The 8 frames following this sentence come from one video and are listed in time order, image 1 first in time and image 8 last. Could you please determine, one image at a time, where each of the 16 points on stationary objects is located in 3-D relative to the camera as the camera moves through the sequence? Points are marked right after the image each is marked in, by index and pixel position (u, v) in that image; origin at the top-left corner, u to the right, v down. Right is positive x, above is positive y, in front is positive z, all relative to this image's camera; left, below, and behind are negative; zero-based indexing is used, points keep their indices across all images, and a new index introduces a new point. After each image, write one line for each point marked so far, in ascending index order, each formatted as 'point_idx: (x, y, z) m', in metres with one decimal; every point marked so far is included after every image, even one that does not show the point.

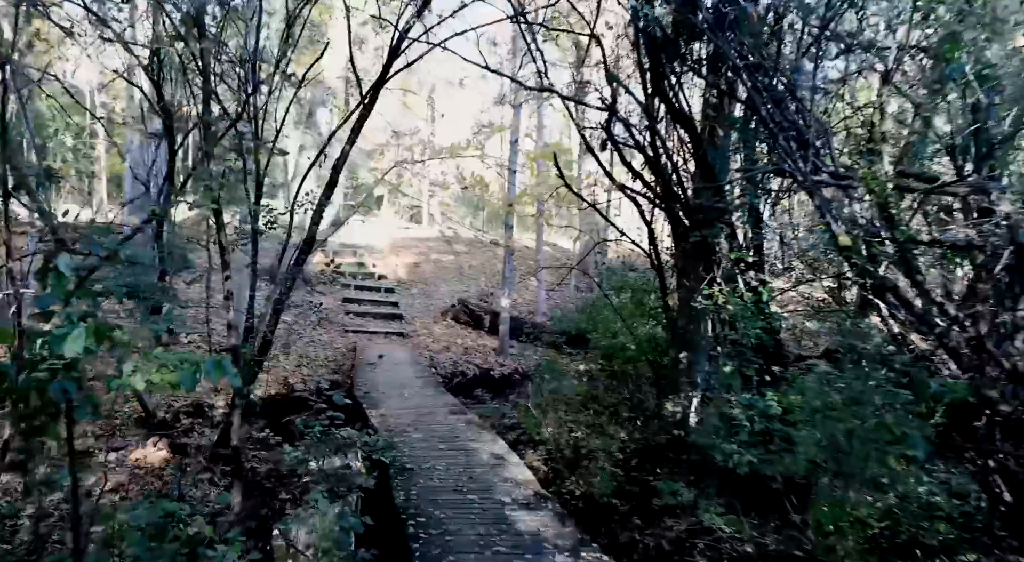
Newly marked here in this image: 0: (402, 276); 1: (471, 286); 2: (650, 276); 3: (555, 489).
0: (-2.2, +0.1, +12.6) m
1: (-0.8, -0.1, +12.7) m
2: (+1.7, +0.1, +7.7) m
3: (+0.4, -1.8, +5.6) m
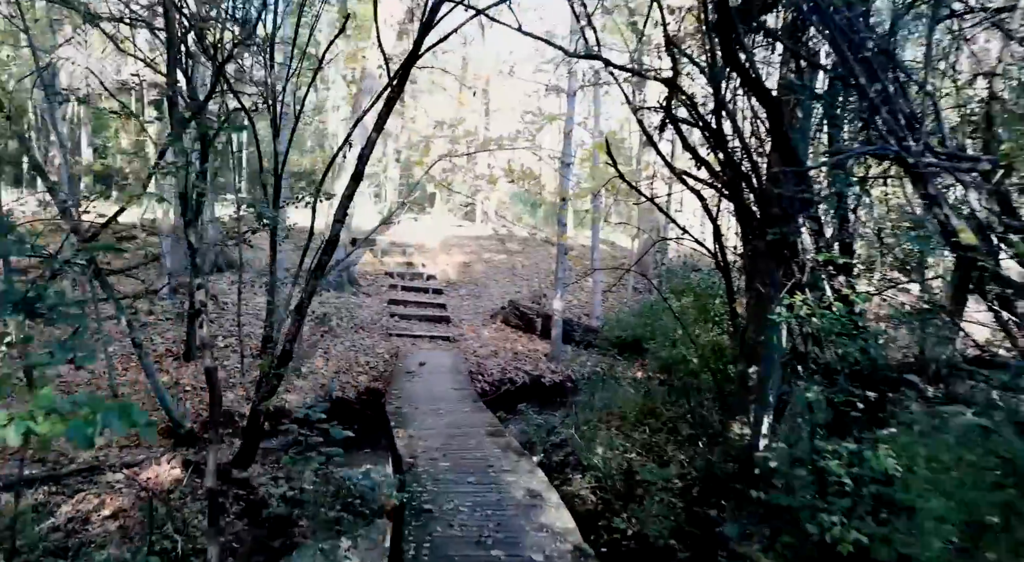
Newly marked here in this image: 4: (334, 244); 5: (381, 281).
0: (-1.1, +0.1, +12.2) m
1: (+0.2, -0.1, +12.2) m
2: (+2.2, 0.0, +6.9) m
3: (+0.7, -1.9, +5.0) m
4: (-1.1, +0.2, +4.0) m
5: (-2.3, 0.0, +11.1) m
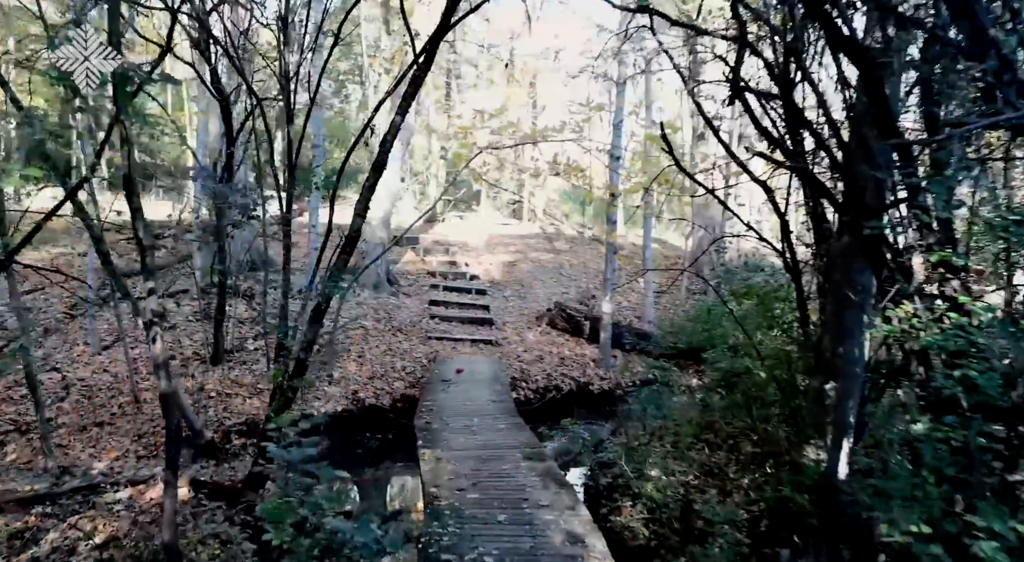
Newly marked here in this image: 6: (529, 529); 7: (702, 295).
0: (-0.3, +0.1, +11.8) m
1: (+1.0, -0.1, +11.6) m
2: (+2.6, 0.0, +6.3) m
3: (+1.0, -1.9, +4.5) m
4: (-0.9, +0.2, +3.6) m
5: (-1.5, 0.0, +10.7) m
6: (+0.1, -1.2, +3.2) m
7: (+2.4, -0.2, +8.2) m
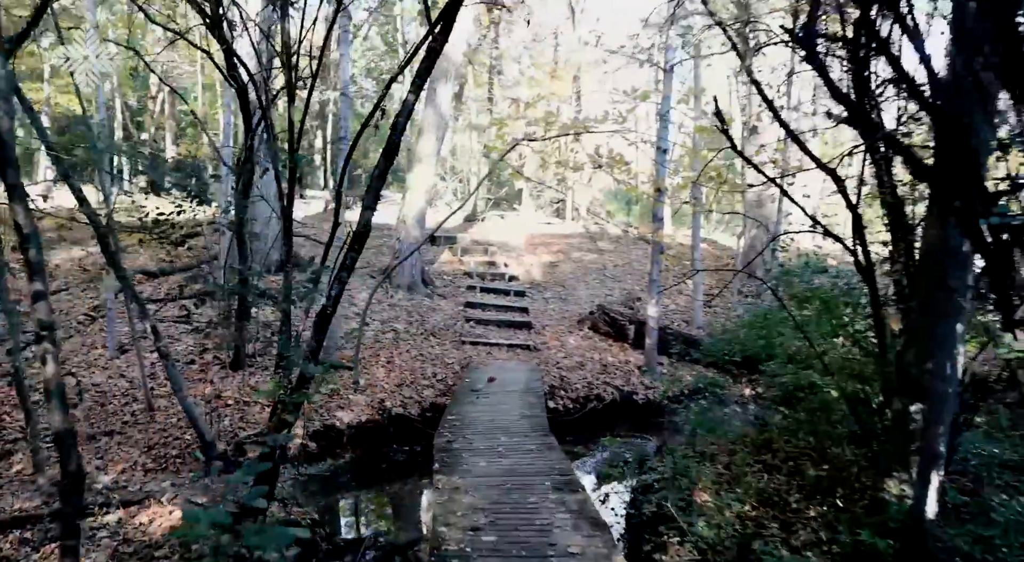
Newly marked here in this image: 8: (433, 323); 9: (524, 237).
0: (+0.4, +0.1, +11.3) m
1: (+1.8, -0.1, +11.1) m
2: (+3.0, 0.0, +5.6) m
3: (+1.2, -1.9, +3.9) m
4: (-0.8, +0.2, +3.2) m
5: (-0.8, 0.0, +10.3) m
6: (+0.2, -1.2, +2.7) m
7: (+2.9, -0.2, +7.5) m
8: (-1.0, -0.5, +8.1) m
9: (+0.3, +1.0, +13.7) m
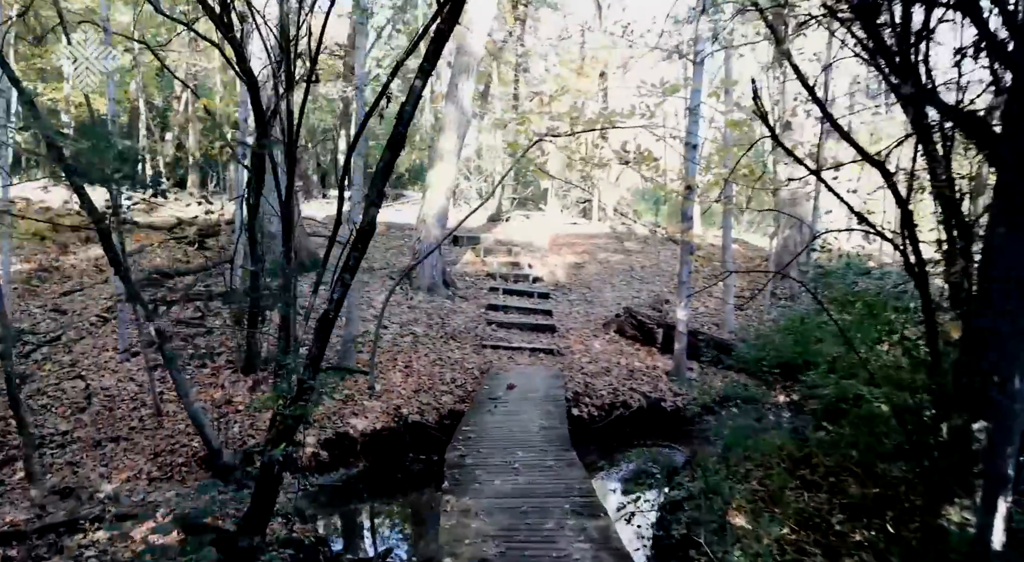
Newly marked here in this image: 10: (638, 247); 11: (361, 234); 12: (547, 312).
0: (+0.8, +0.1, +11.0) m
1: (+2.2, -0.1, +10.7) m
2: (+3.1, 0.0, +5.2) m
3: (+1.3, -1.9, +3.6) m
4: (-0.7, +0.2, +2.9) m
5: (-0.5, 0.0, +10.1) m
6: (+0.2, -1.2, +2.5) m
7: (+3.1, -0.2, +7.1) m
8: (-0.7, -0.5, +7.8) m
9: (+0.8, +0.9, +13.5) m
10: (+2.6, +0.7, +13.3) m
11: (-0.7, +0.2, +2.9) m
12: (+0.5, -0.4, +9.0) m
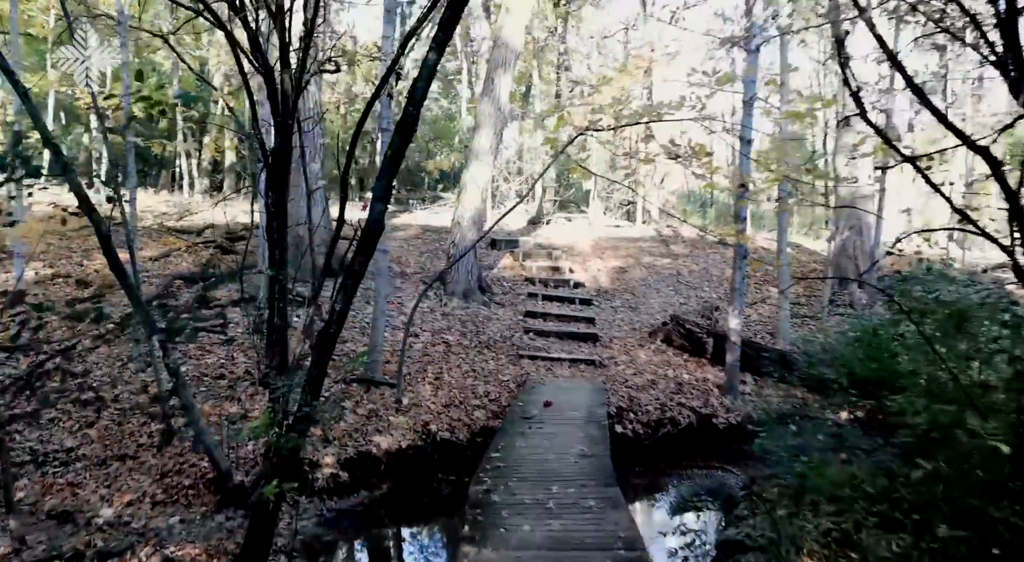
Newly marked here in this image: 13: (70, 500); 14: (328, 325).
0: (+1.5, 0.0, +10.4) m
1: (+2.8, -0.2, +10.1) m
2: (+3.4, -0.1, +4.5) m
3: (+1.5, -2.0, +3.0) m
4: (-0.6, +0.2, +2.5) m
5: (+0.1, -0.1, +9.6) m
6: (+0.3, -1.3, +2.0) m
7: (+3.5, -0.3, +6.4) m
8: (-0.3, -0.6, +7.4) m
9: (+1.6, +0.8, +12.9) m
10: (+3.4, +0.6, +12.6) m
11: (-0.6, +0.2, +2.5) m
12: (+1.0, -0.5, +8.4) m
13: (-2.7, -1.3, +3.8) m
14: (-0.7, -0.2, +2.5) m
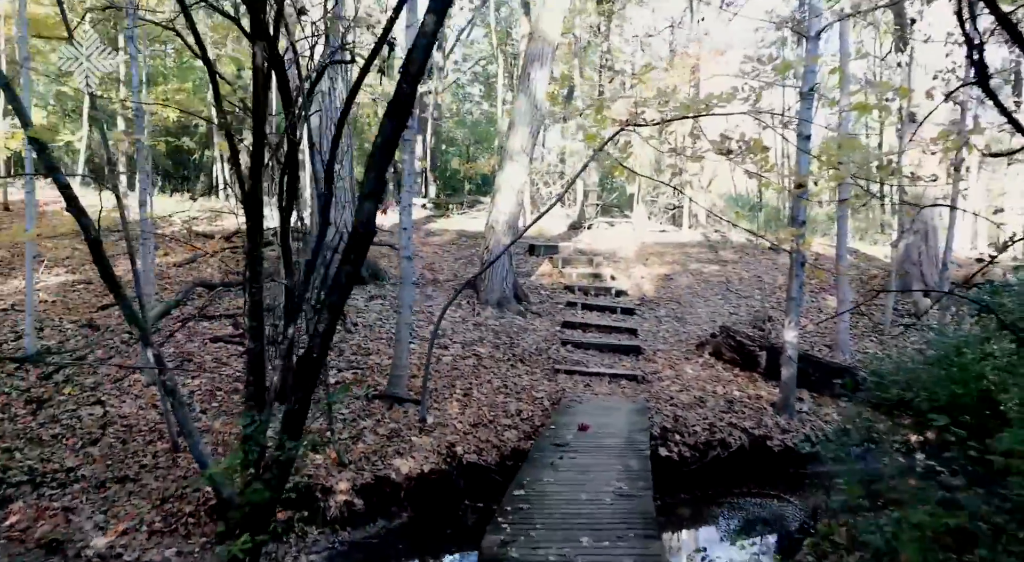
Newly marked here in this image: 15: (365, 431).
0: (+2.1, -0.2, +9.9) m
1: (+3.4, -0.3, +9.4) m
2: (+3.6, -0.2, +3.8) m
3: (+1.6, -2.0, +2.4) m
4: (-0.5, +0.1, +2.1) m
5: (+0.7, -0.2, +9.1) m
6: (+0.4, -1.3, +1.5) m
7: (+3.8, -0.4, +5.7) m
8: (+0.1, -0.7, +6.9) m
9: (+2.4, +0.7, +12.3) m
10: (+4.1, +0.5, +11.9) m
11: (-0.5, +0.1, +2.1) m
12: (+1.5, -0.6, +7.9) m
13: (-2.5, -1.4, +3.6) m
14: (-0.7, -0.2, +2.1) m
15: (-1.1, -1.1, +4.8) m
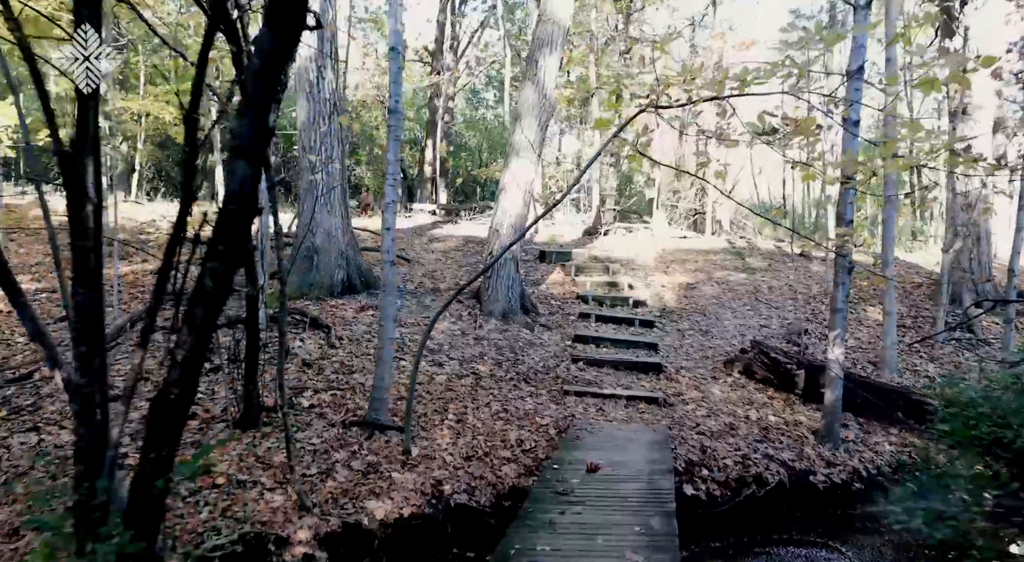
0: (+2.2, -0.3, +9.1) m
1: (+3.5, -0.5, +8.6) m
2: (+3.5, -0.2, +3.0) m
3: (+1.5, -2.0, +1.7) m
4: (-0.6, +0.1, +1.4) m
5: (+0.8, -0.3, +8.4) m
6: (+0.2, -1.3, +0.7) m
7: (+3.8, -0.5, +4.9) m
8: (+0.2, -0.8, +6.2) m
9: (+2.6, +0.5, +11.5) m
10: (+4.3, +0.3, +11.1) m
11: (-0.6, +0.1, +1.4) m
12: (+1.5, -0.7, +7.1) m
13: (-2.5, -1.4, +2.9) m
14: (-0.8, -0.2, +1.5) m
15: (-1.1, -1.2, +4.1) m
